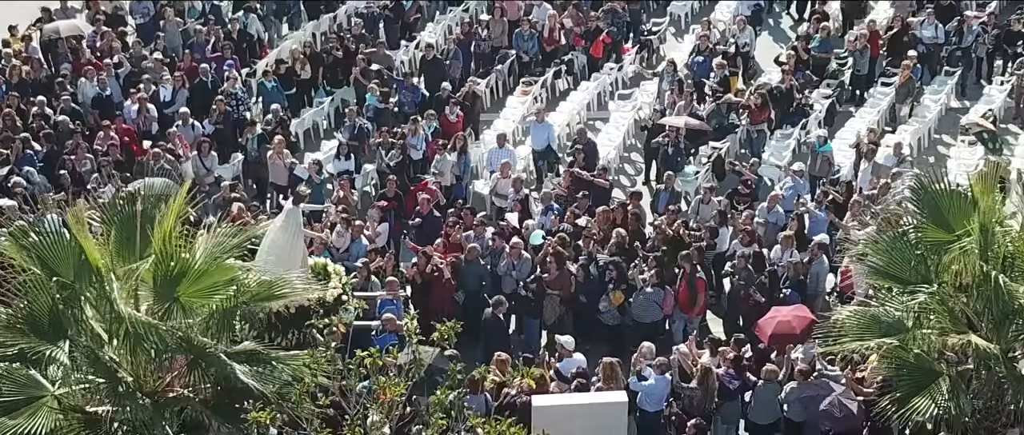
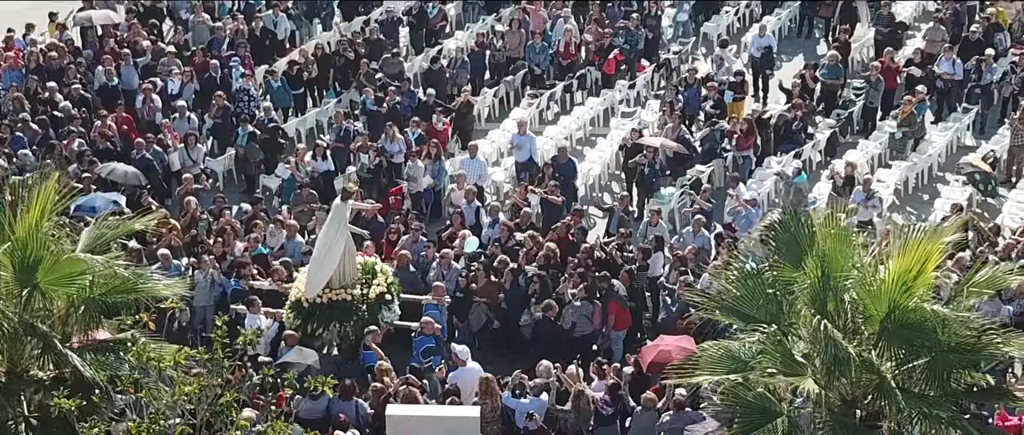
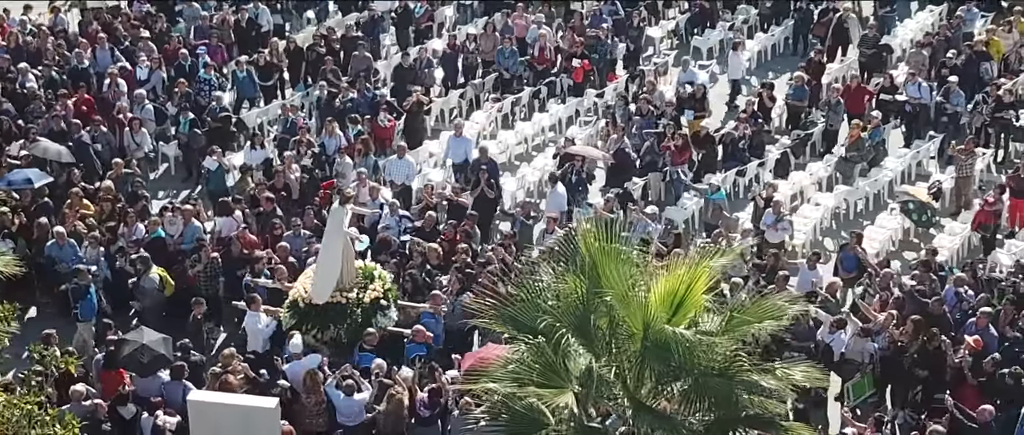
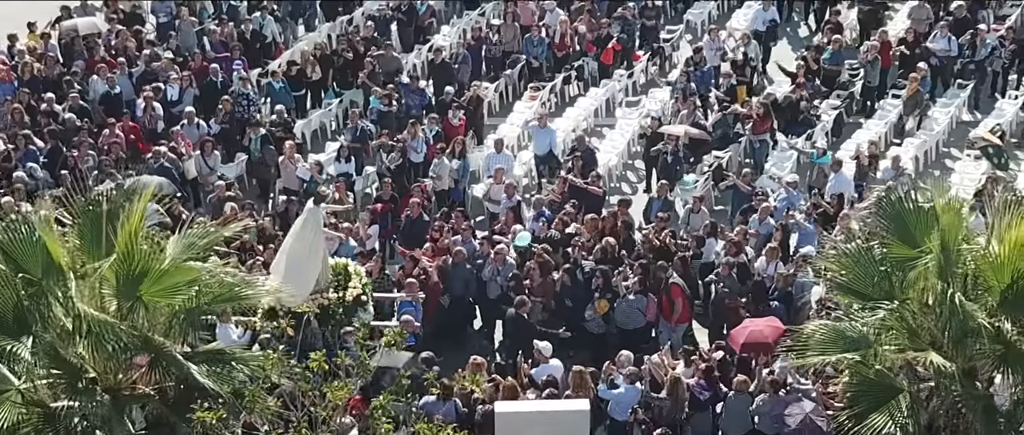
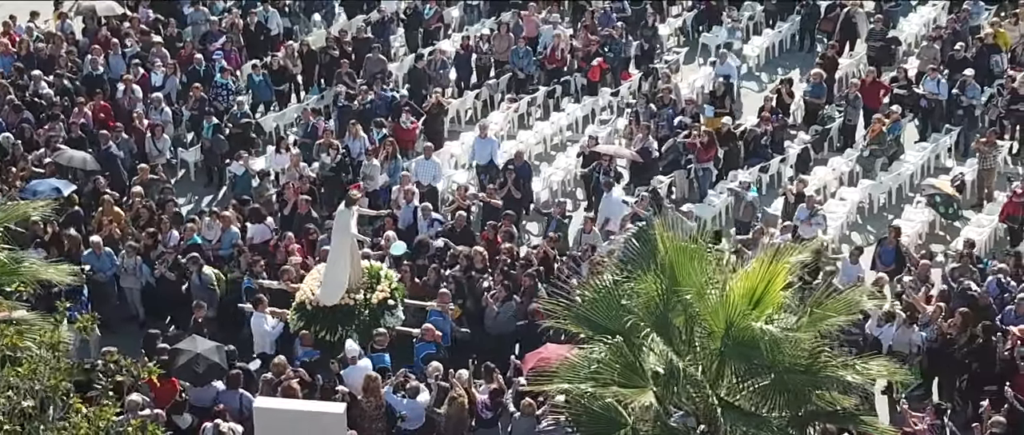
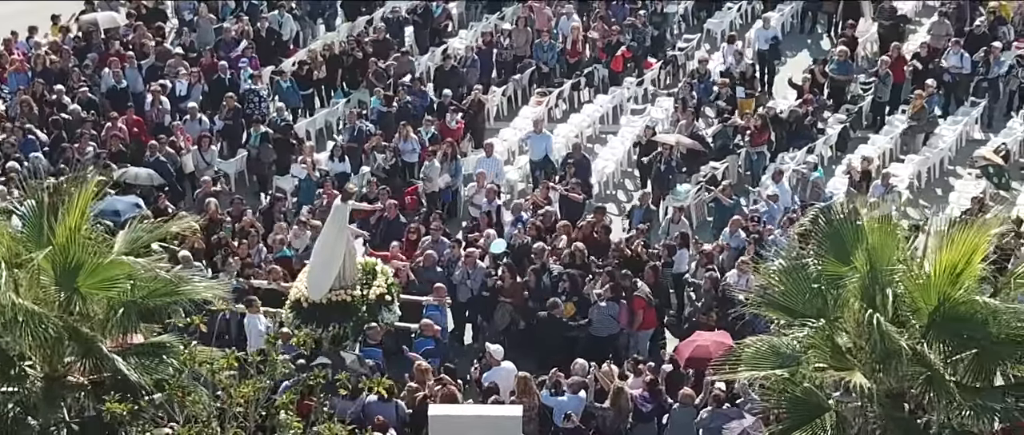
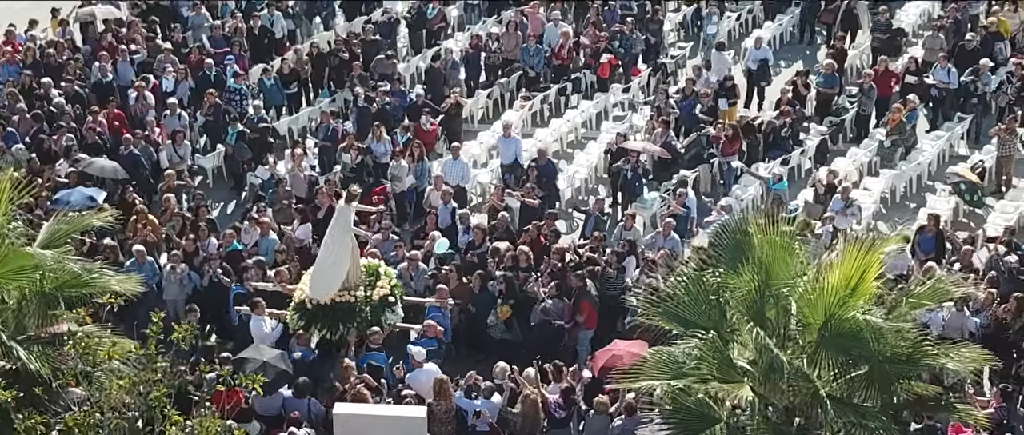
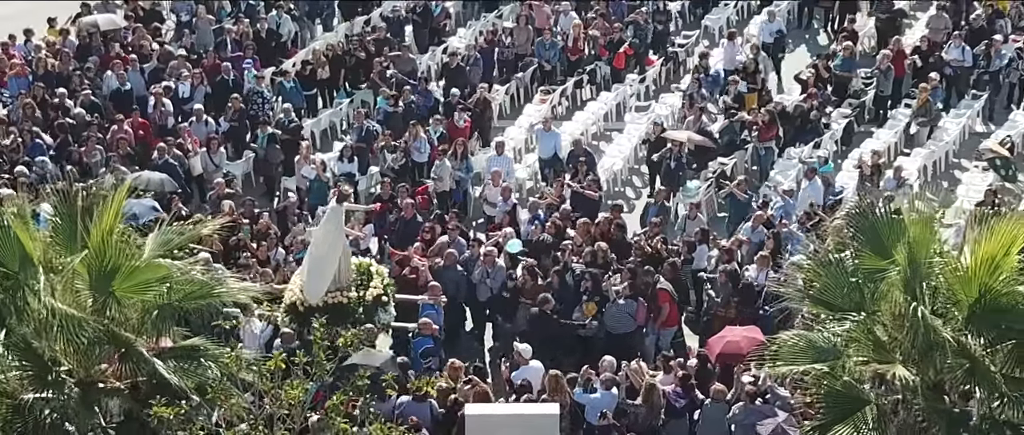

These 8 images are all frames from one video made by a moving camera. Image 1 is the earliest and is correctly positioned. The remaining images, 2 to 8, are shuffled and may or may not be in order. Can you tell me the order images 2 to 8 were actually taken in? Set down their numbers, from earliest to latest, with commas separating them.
4, 8, 6, 2, 7, 5, 3
